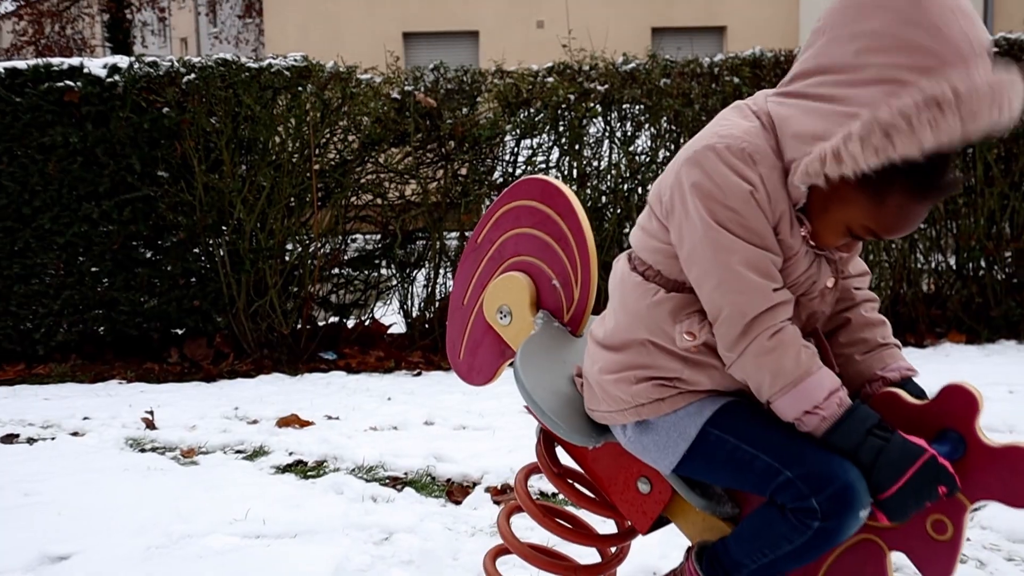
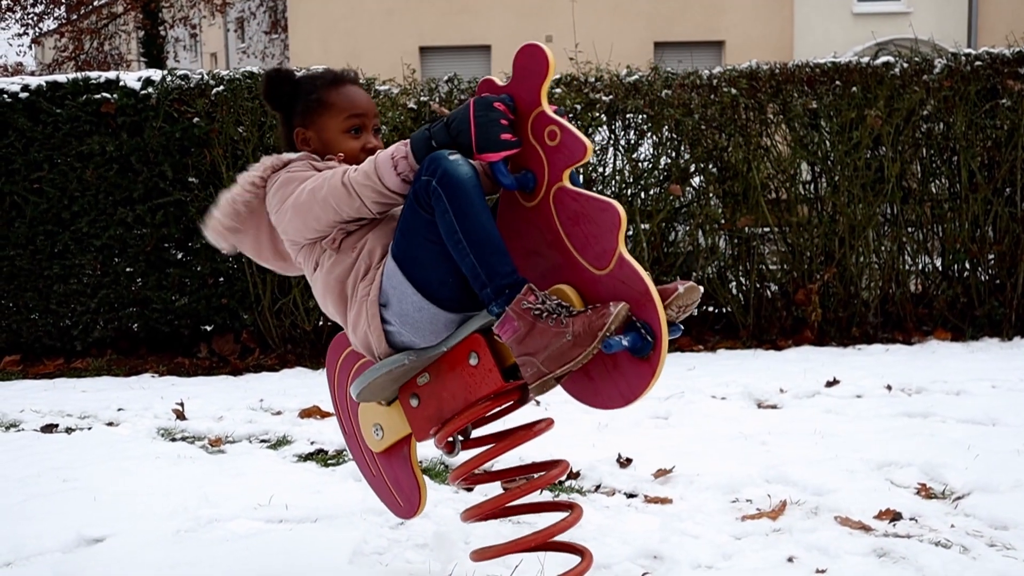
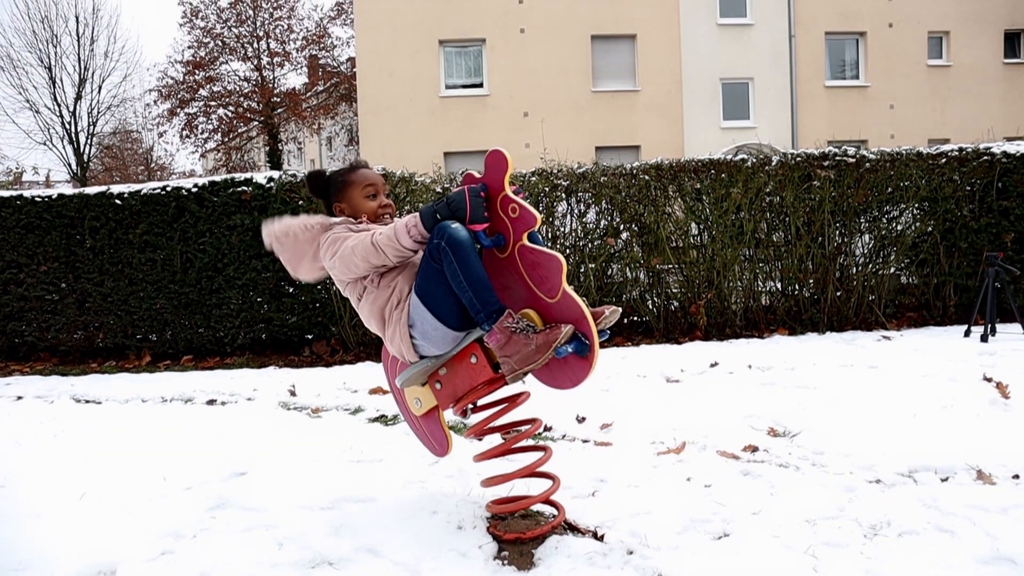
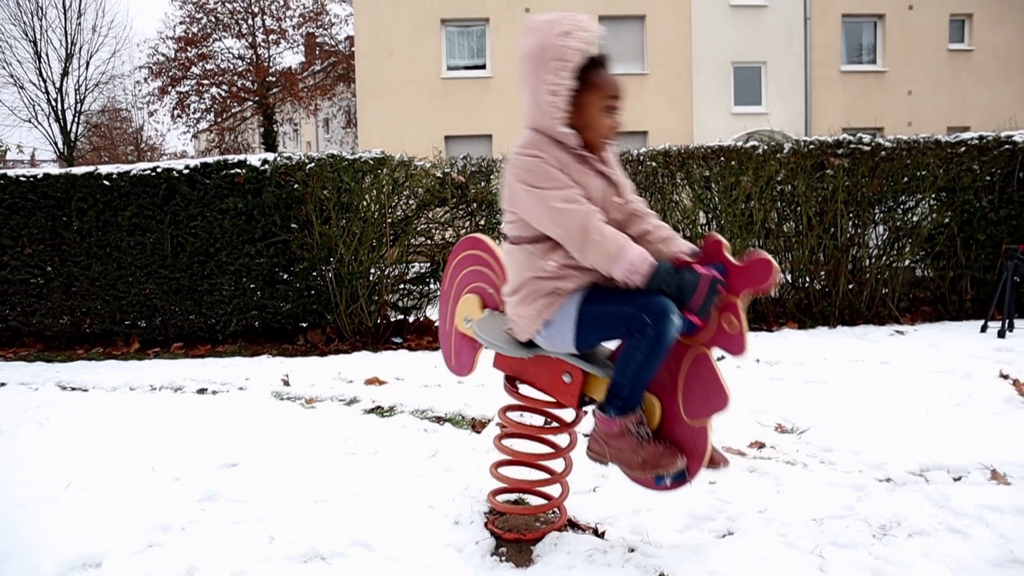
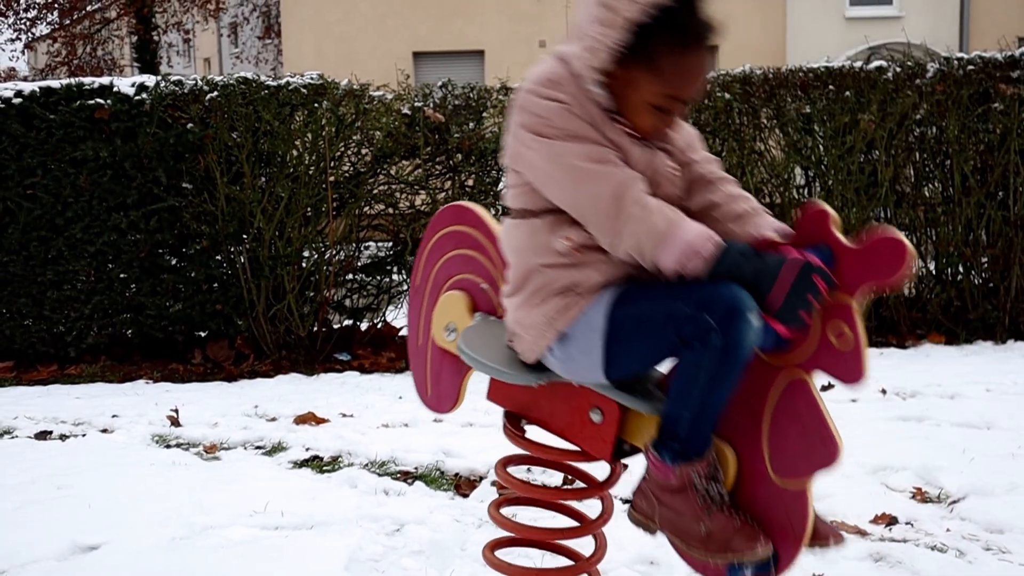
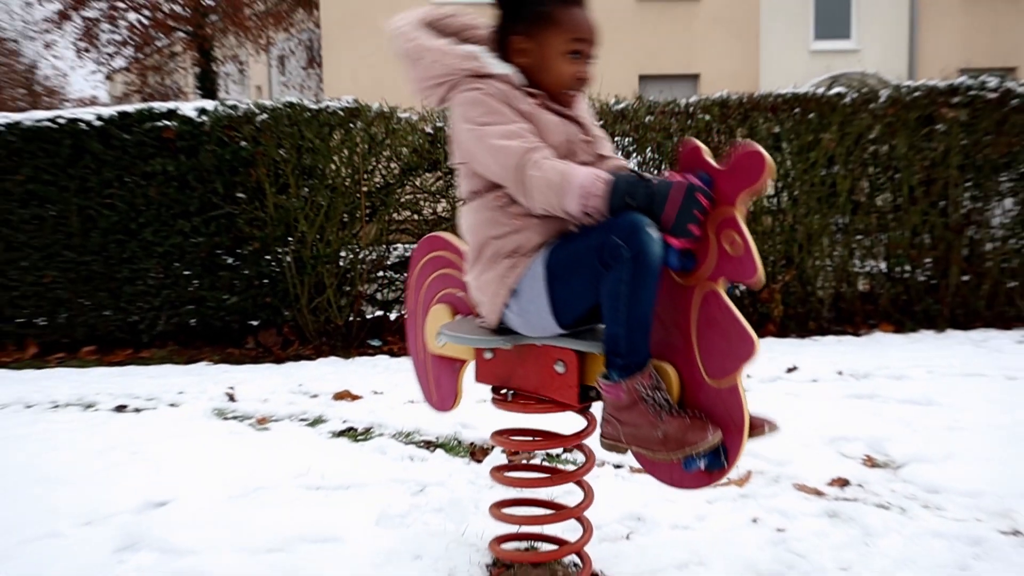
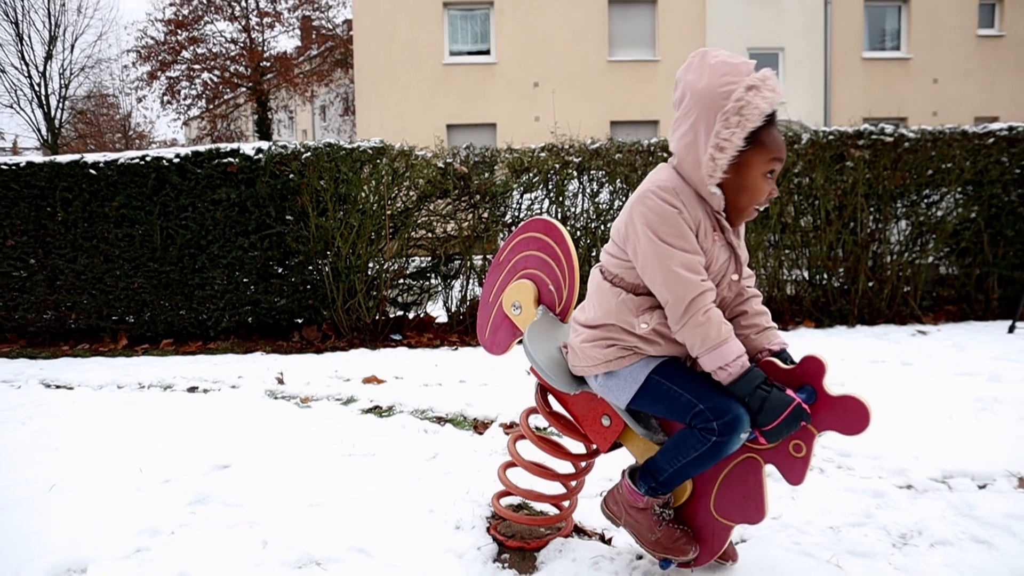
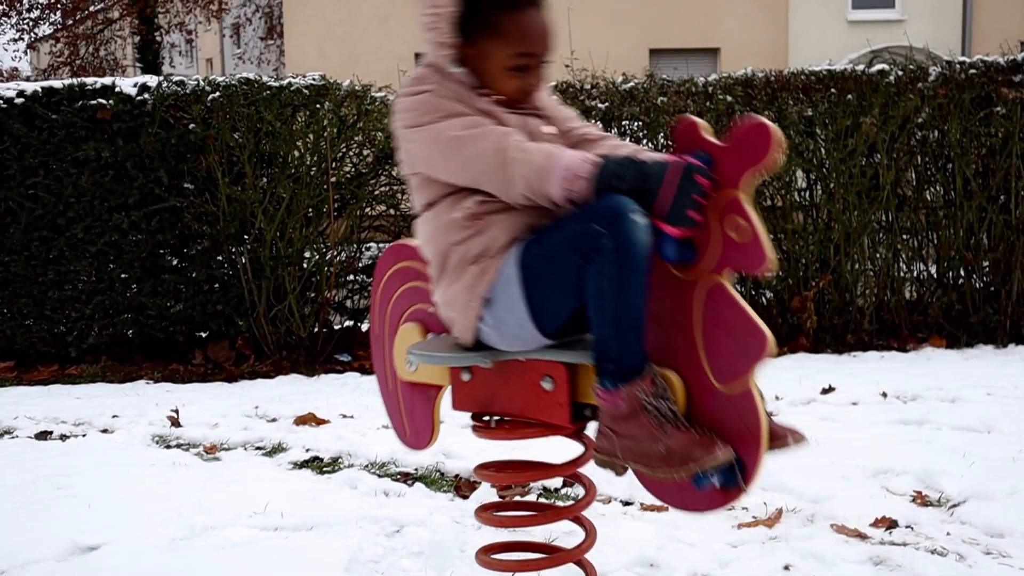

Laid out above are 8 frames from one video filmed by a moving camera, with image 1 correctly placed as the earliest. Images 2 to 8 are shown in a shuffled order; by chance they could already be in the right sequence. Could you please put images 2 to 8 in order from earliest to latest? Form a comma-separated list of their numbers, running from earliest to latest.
5, 8, 2, 6, 7, 4, 3
